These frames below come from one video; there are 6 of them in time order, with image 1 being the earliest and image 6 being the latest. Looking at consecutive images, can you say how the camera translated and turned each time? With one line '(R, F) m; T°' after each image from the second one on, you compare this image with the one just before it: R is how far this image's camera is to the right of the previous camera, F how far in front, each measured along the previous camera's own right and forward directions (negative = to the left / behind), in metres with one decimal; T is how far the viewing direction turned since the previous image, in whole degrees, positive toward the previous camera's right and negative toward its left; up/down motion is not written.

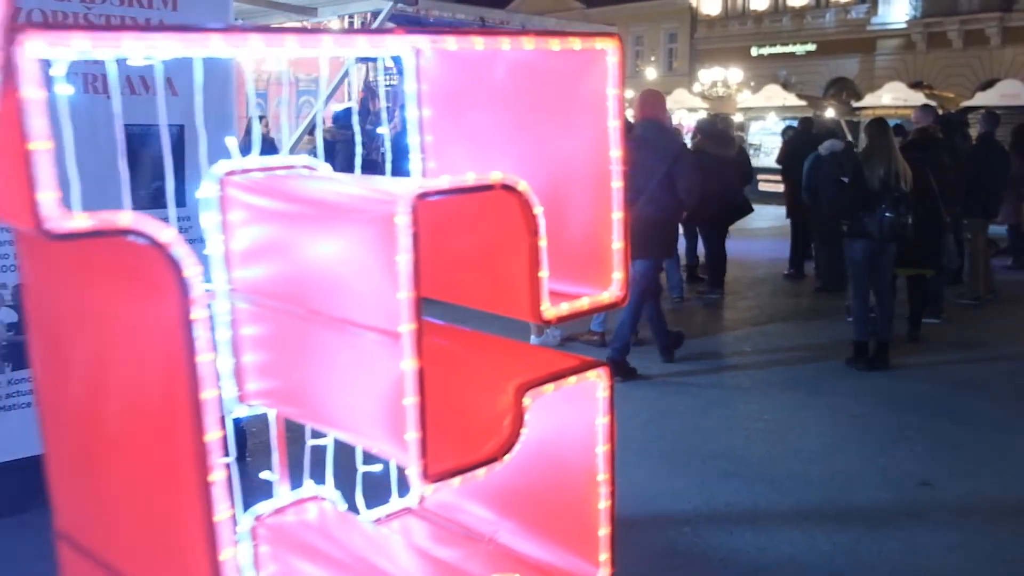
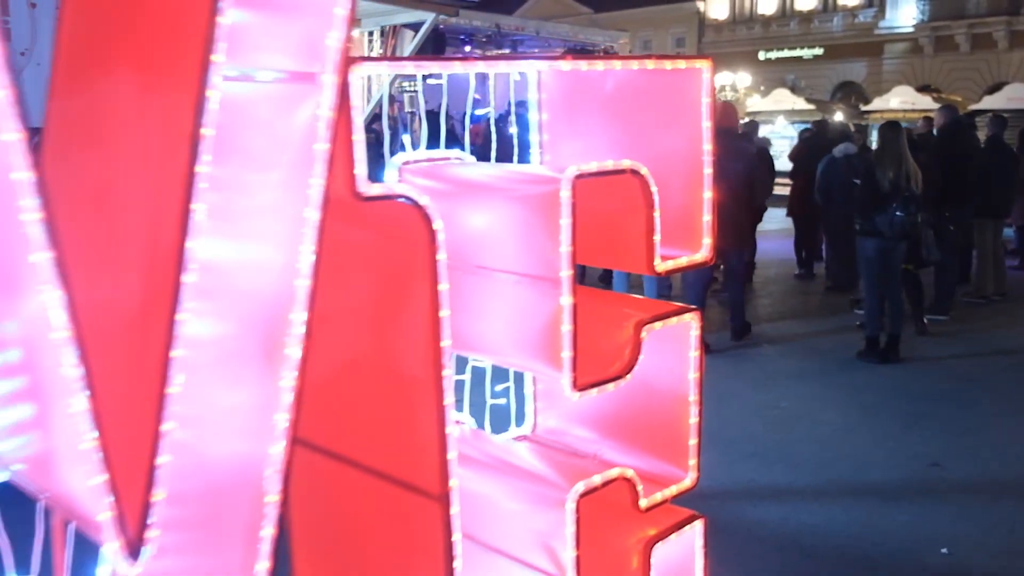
(-0.1, -0.4) m; 0°
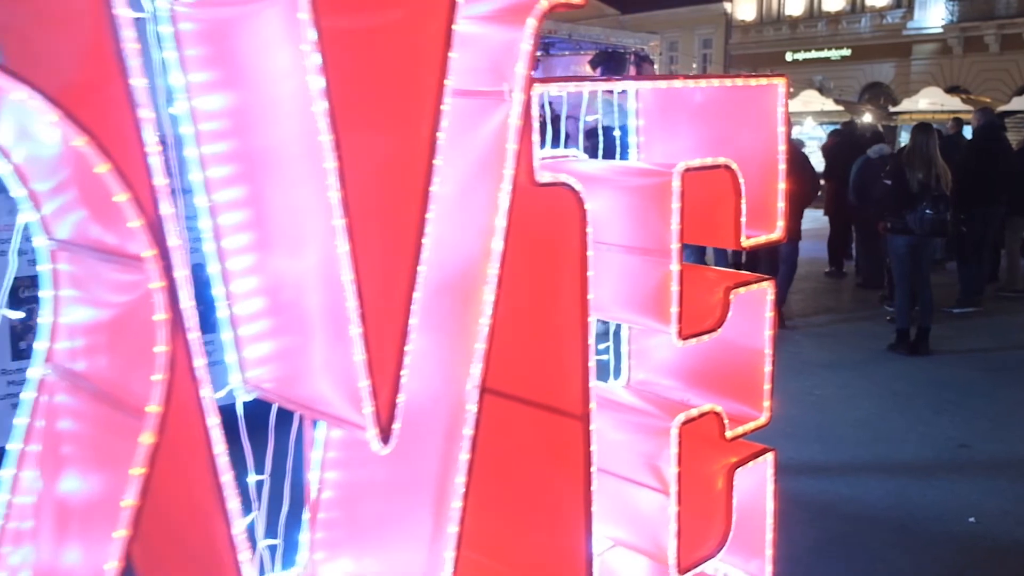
(-0.1, -0.4) m; -1°
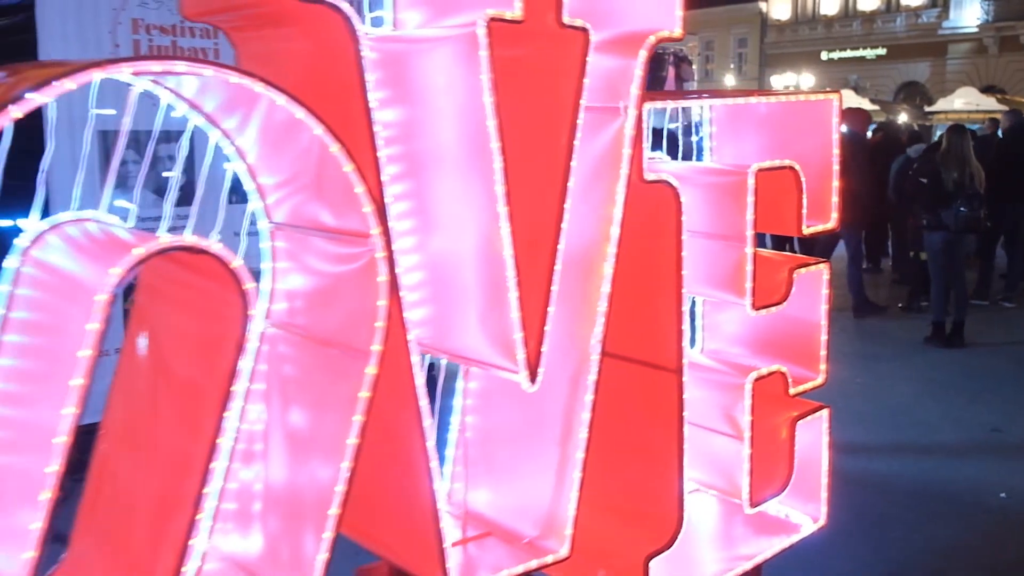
(-0.1, -0.4) m; -1°
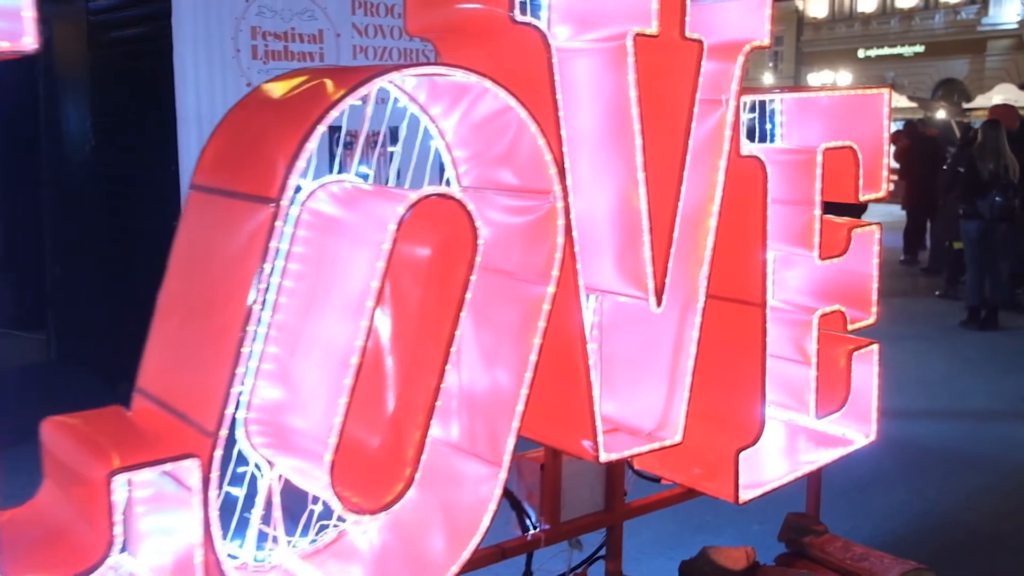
(-0.2, -0.6) m; -2°
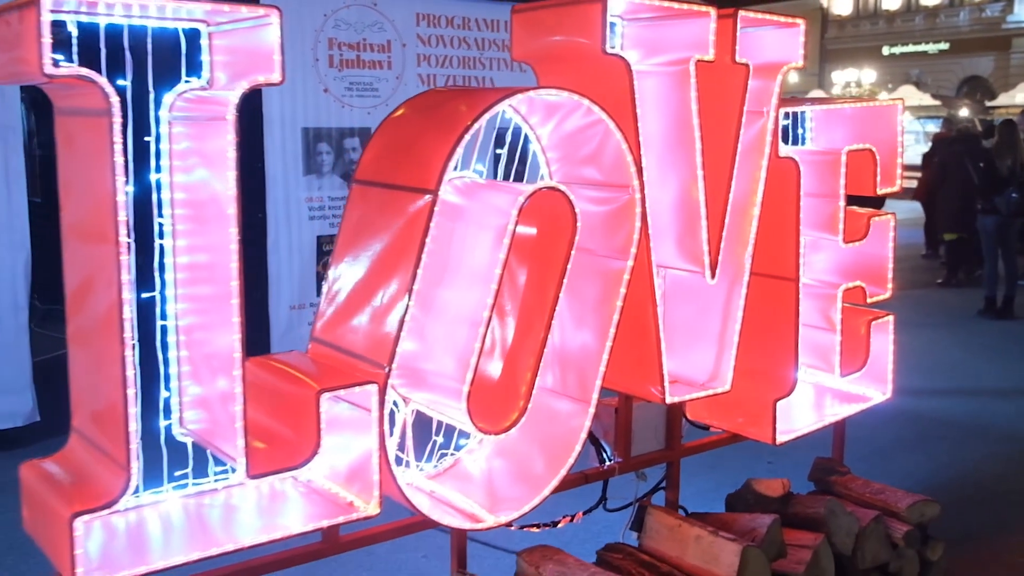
(-0.1, -0.6) m; -1°
